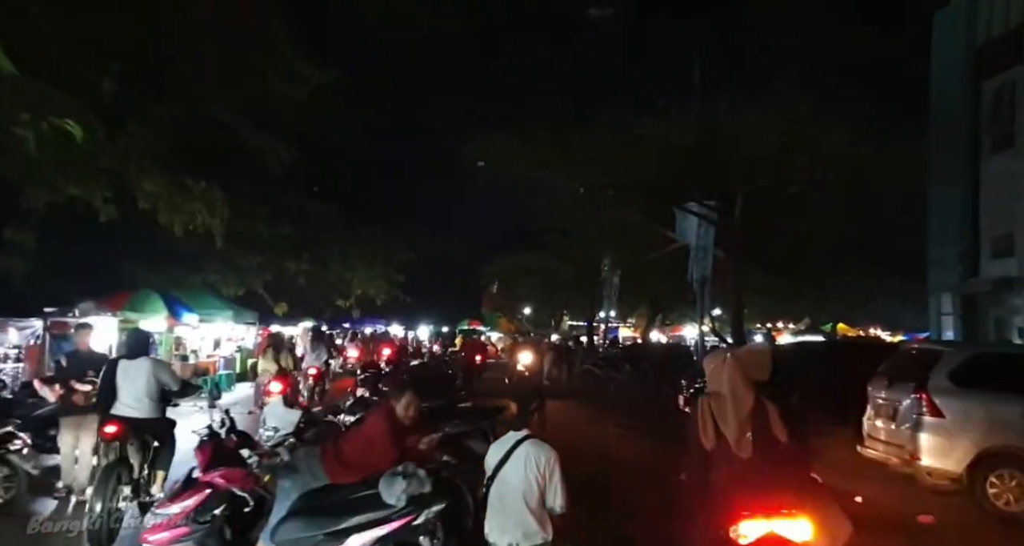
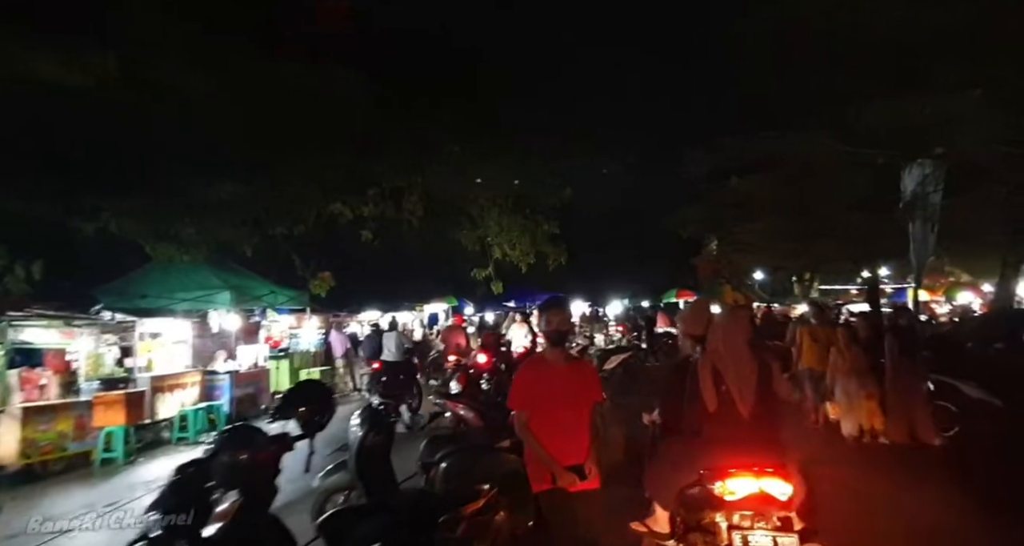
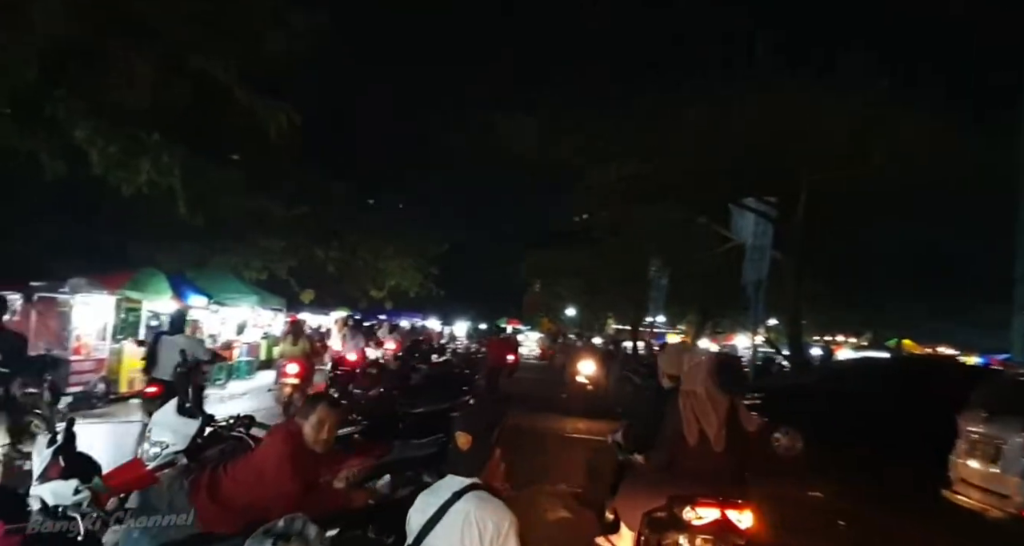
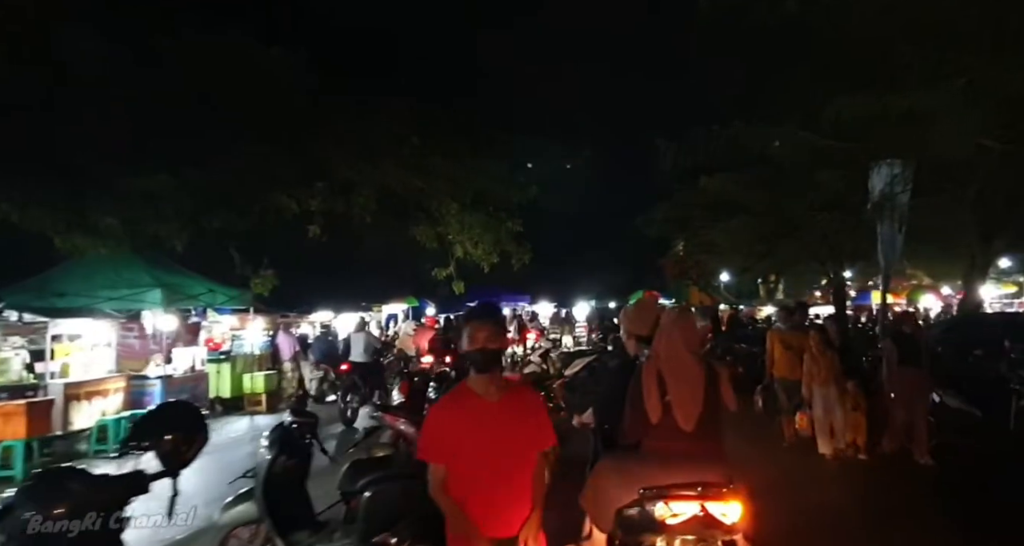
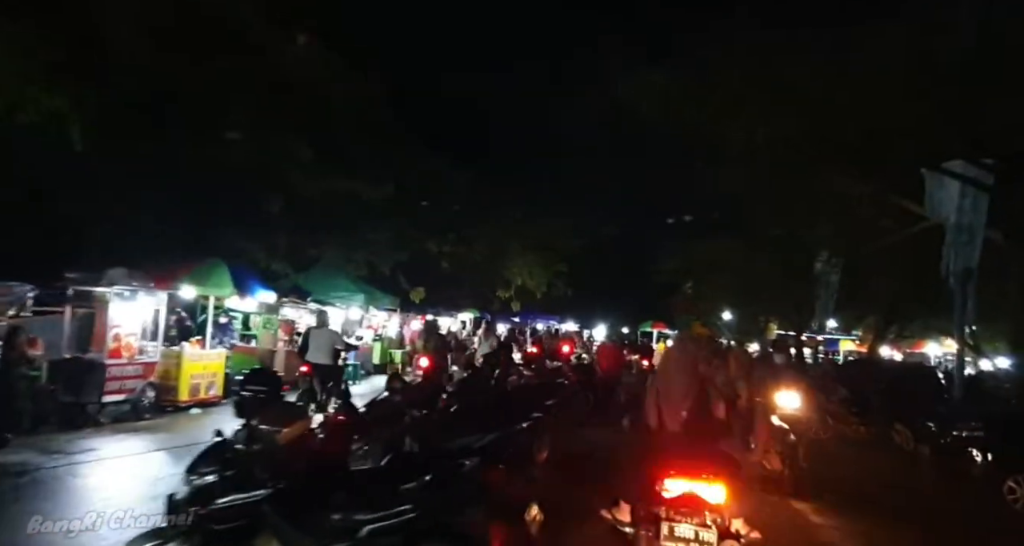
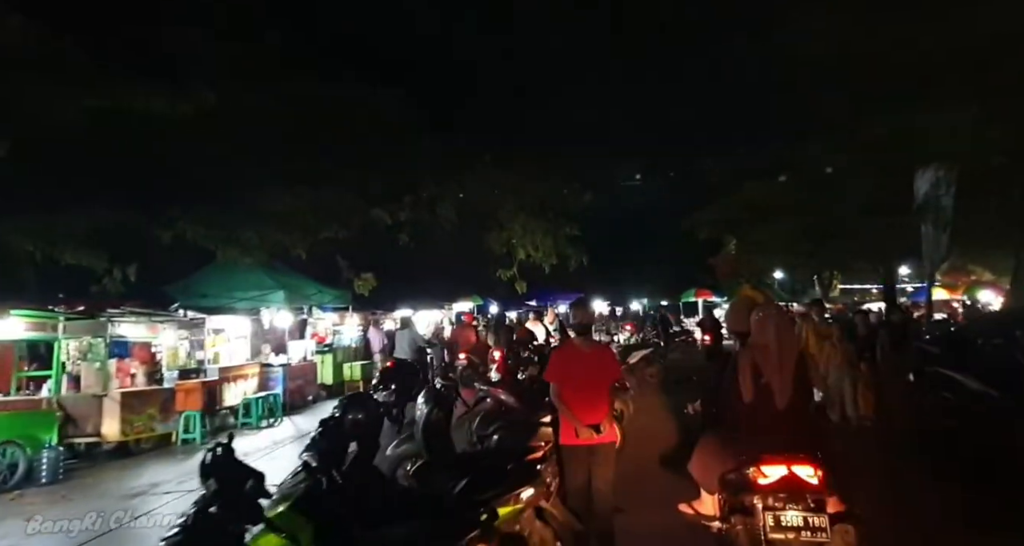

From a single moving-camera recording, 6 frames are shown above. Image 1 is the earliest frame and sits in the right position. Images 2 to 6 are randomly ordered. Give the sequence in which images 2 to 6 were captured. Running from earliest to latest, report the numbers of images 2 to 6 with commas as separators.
3, 5, 6, 2, 4
